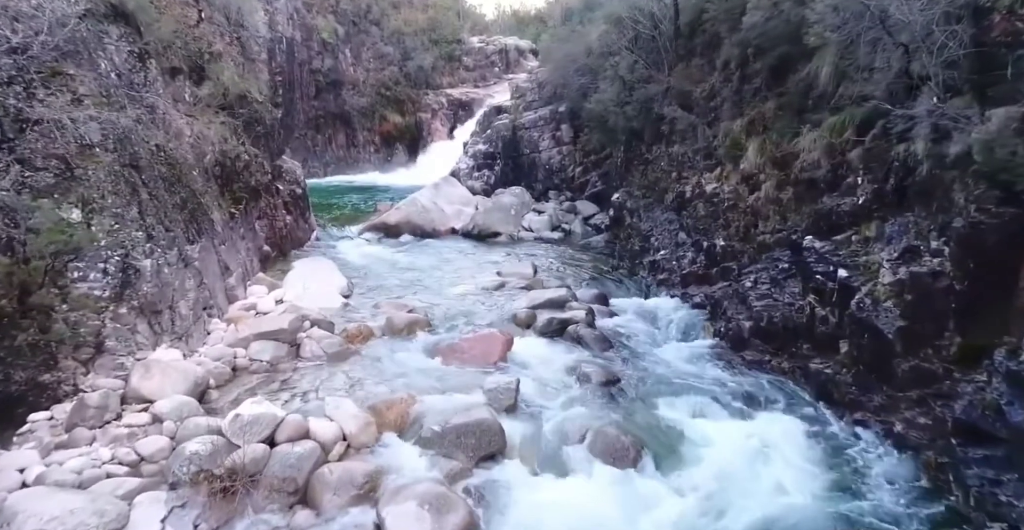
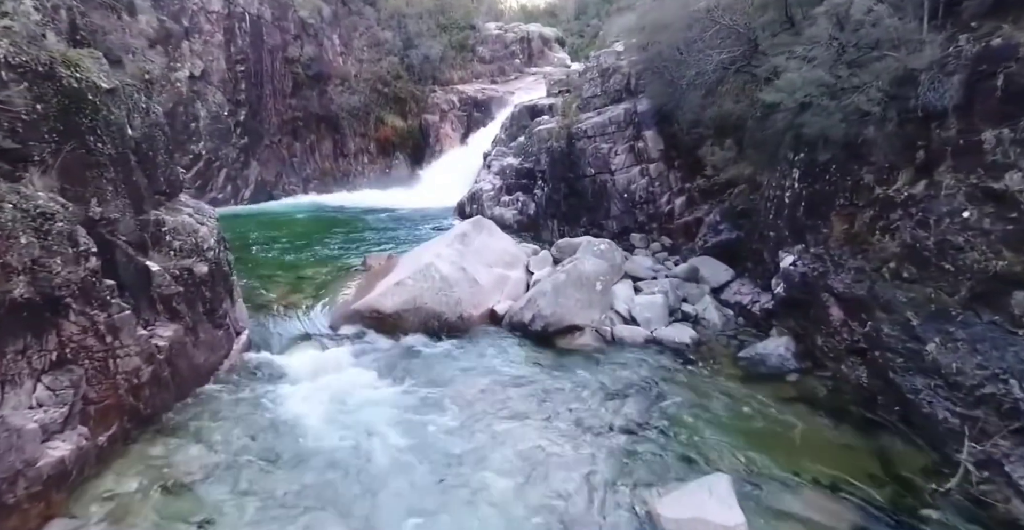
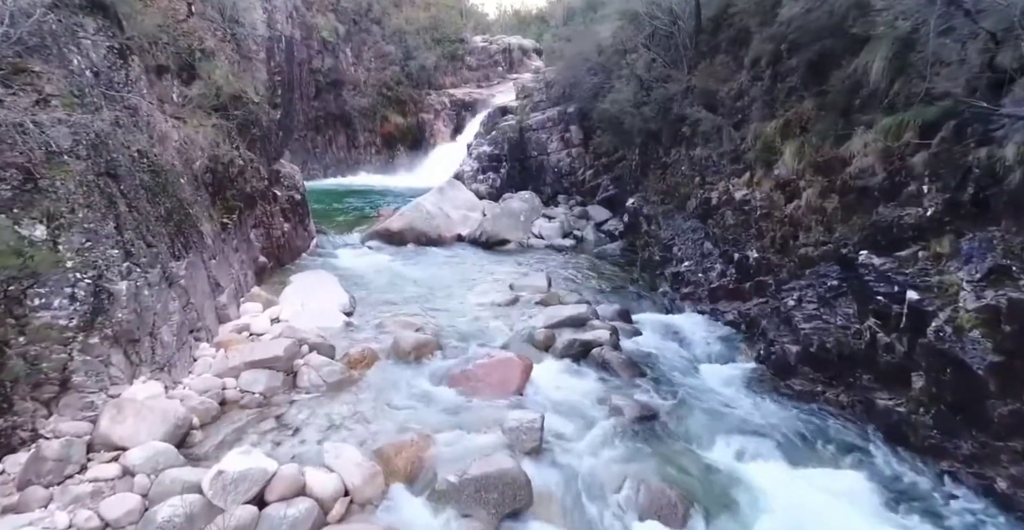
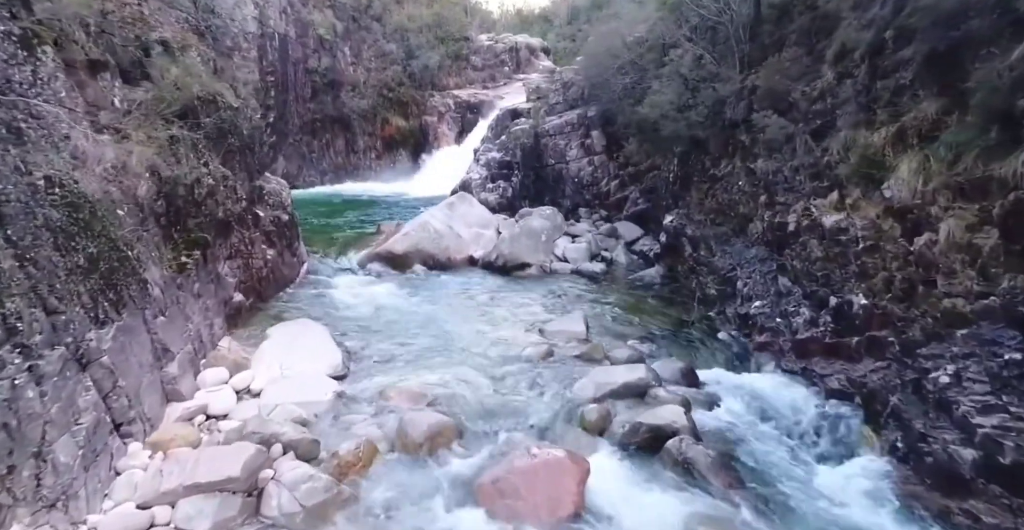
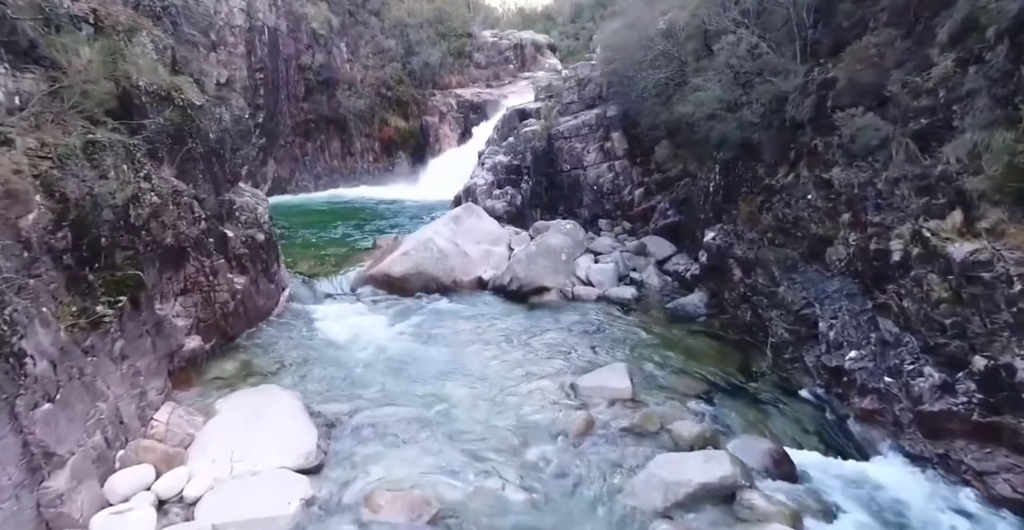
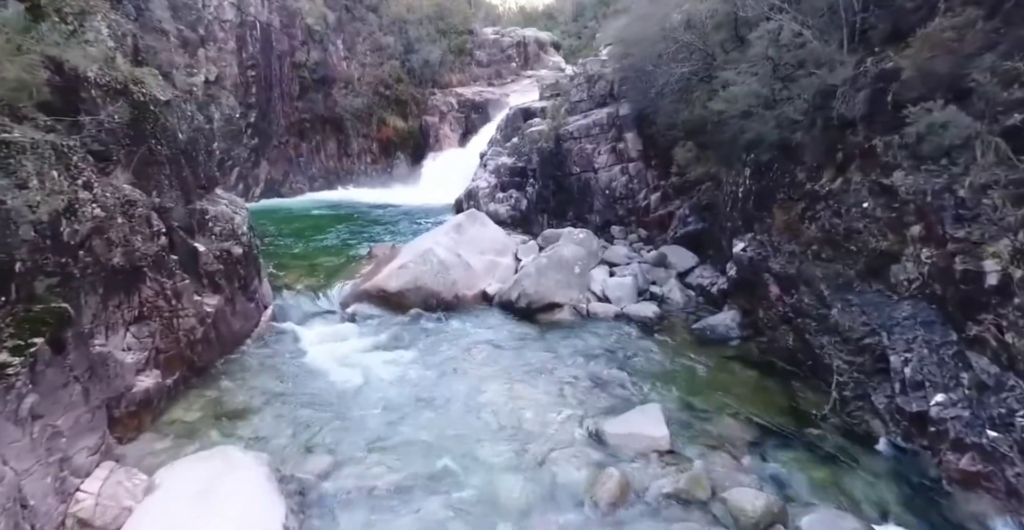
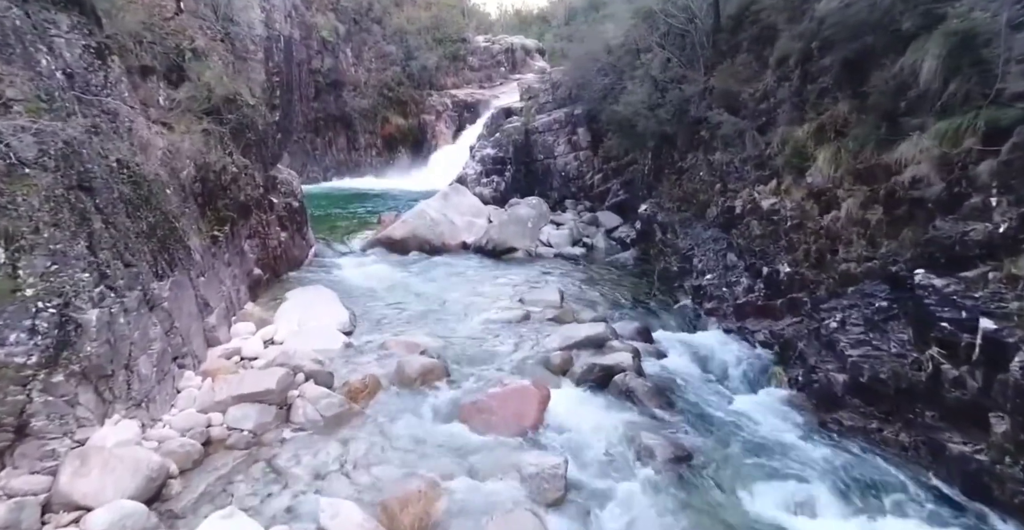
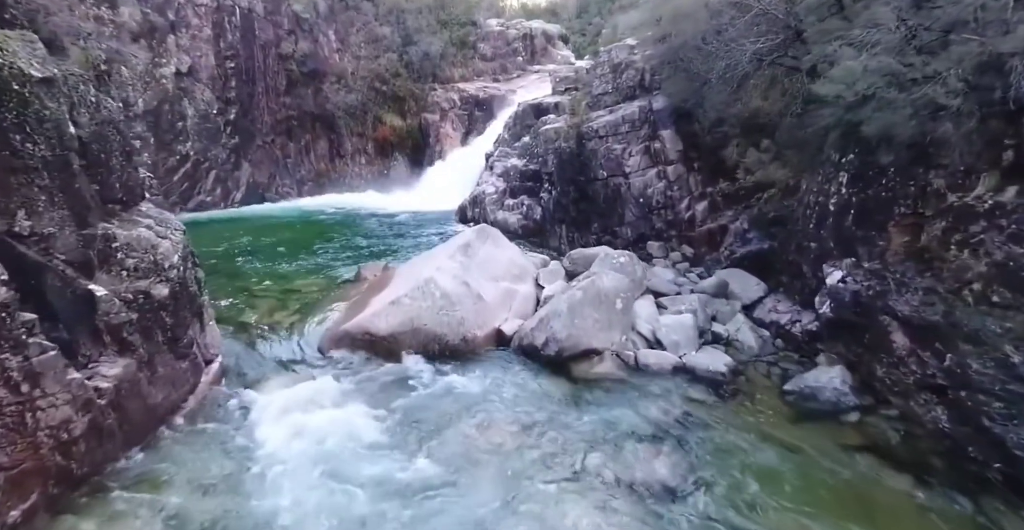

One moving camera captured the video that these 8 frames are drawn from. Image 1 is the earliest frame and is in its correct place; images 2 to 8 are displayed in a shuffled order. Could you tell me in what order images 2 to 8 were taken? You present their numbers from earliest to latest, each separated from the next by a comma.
3, 7, 4, 5, 6, 2, 8
